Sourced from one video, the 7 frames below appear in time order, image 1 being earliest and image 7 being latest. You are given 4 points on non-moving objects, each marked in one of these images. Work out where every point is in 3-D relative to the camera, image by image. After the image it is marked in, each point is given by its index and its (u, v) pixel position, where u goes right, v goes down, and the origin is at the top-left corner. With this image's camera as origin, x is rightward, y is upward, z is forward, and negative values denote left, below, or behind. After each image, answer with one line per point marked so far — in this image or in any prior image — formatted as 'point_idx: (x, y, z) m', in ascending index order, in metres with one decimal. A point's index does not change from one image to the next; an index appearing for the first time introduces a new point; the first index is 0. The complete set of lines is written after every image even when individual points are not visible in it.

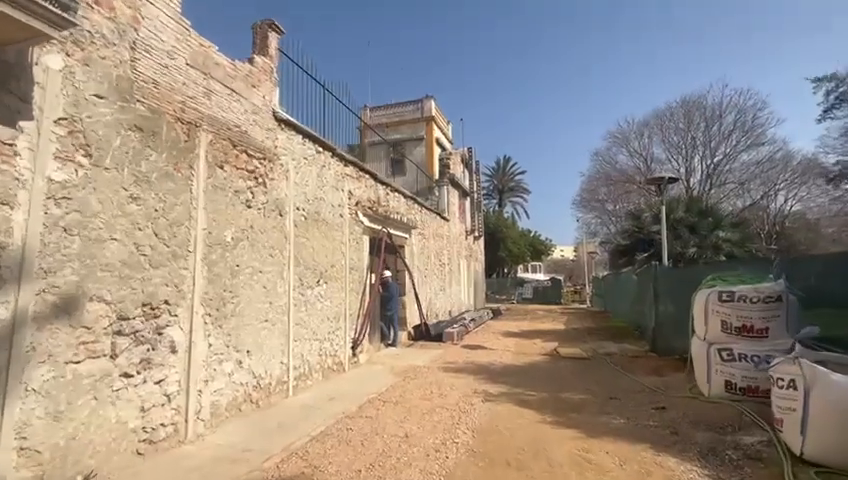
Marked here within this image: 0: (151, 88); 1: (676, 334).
0: (-3.1, +1.7, +4.6) m
1: (+5.8, -2.1, +9.5) m
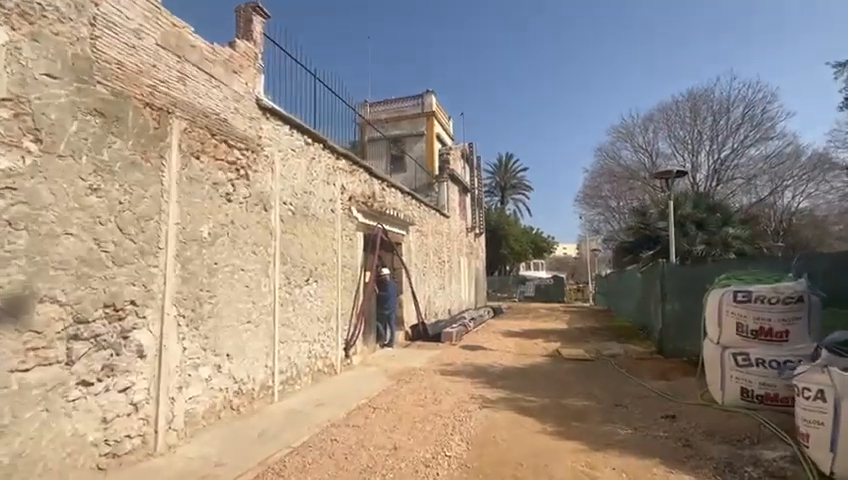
0: (-3.2, +1.7, +4.2) m
1: (+5.7, -2.1, +9.0) m
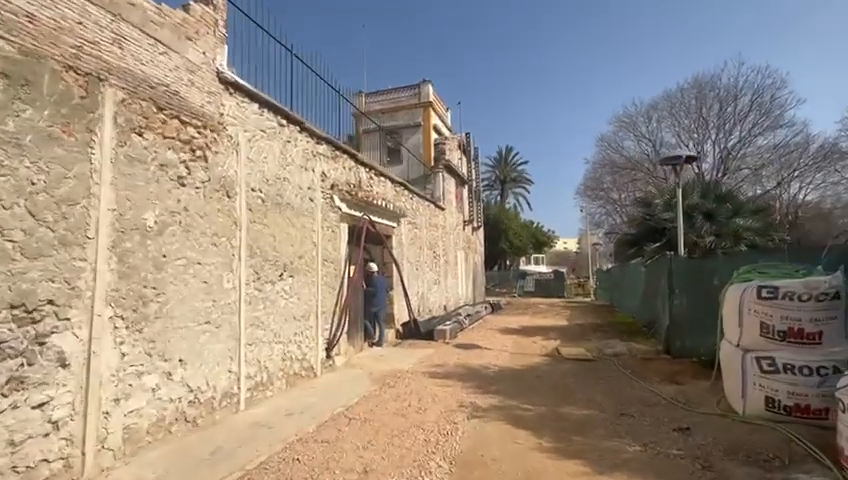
0: (-3.4, +1.9, +3.5) m
1: (+5.5, -1.9, +8.4) m
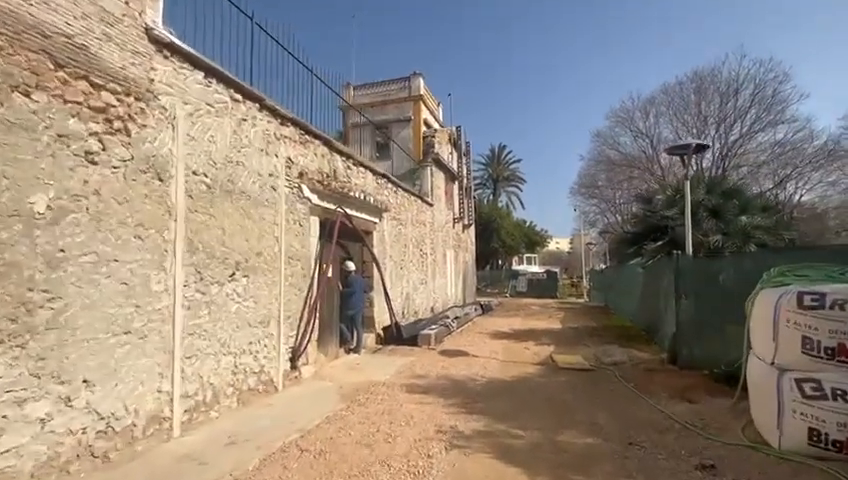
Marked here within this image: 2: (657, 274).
0: (-3.7, +1.9, +2.5) m
1: (+5.1, -1.8, +7.5) m
2: (+5.9, -0.9, +10.5) m
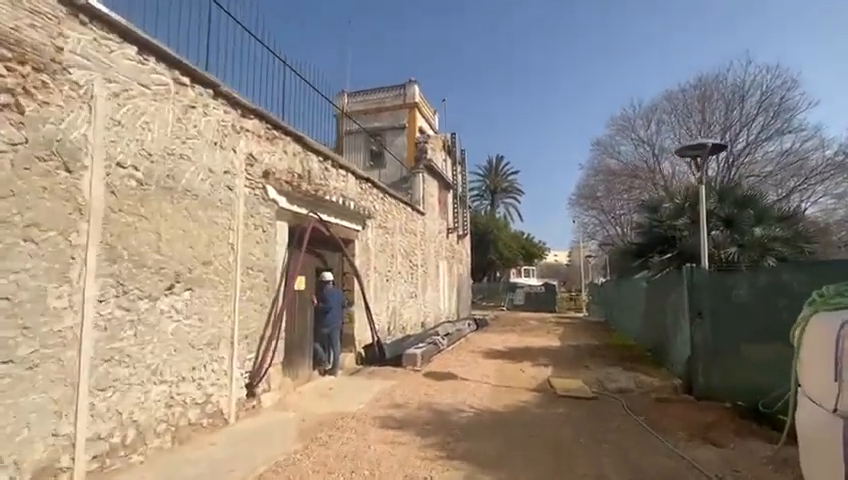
0: (-4.0, +2.0, +1.7) m
1: (+4.8, -2.0, +6.6) m
2: (+5.6, -1.2, +9.6) m
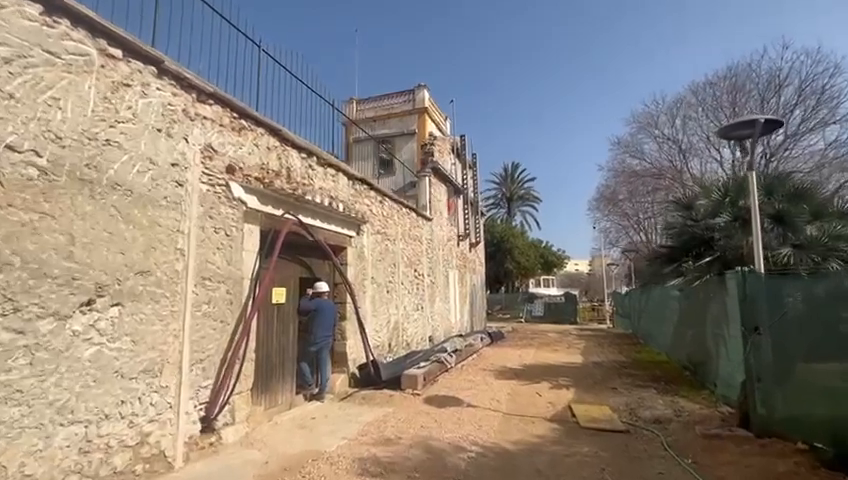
0: (-4.3, +2.0, +0.9) m
1: (+4.7, -2.0, +5.3) m
2: (+5.6, -1.2, +8.3) m
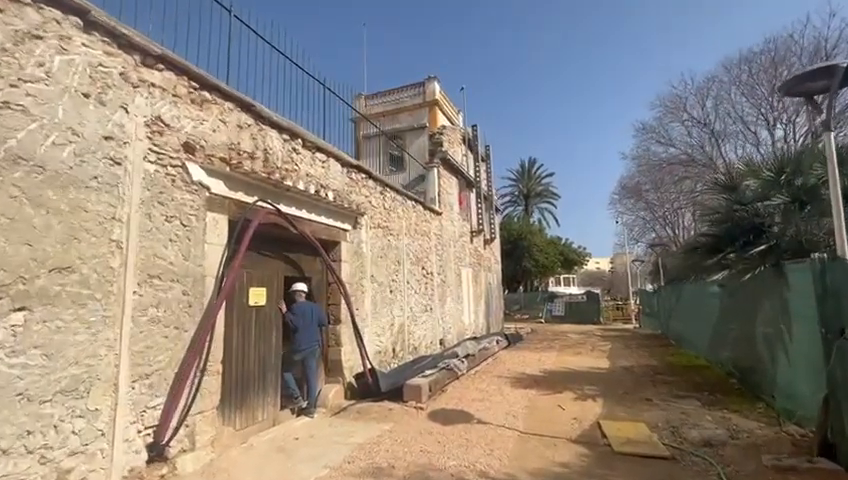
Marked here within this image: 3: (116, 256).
0: (-4.6, +2.1, +0.1) m
1: (+4.6, -1.7, +4.1) m
2: (+5.7, -0.9, +7.0) m
3: (-3.0, -0.1, +4.0) m
